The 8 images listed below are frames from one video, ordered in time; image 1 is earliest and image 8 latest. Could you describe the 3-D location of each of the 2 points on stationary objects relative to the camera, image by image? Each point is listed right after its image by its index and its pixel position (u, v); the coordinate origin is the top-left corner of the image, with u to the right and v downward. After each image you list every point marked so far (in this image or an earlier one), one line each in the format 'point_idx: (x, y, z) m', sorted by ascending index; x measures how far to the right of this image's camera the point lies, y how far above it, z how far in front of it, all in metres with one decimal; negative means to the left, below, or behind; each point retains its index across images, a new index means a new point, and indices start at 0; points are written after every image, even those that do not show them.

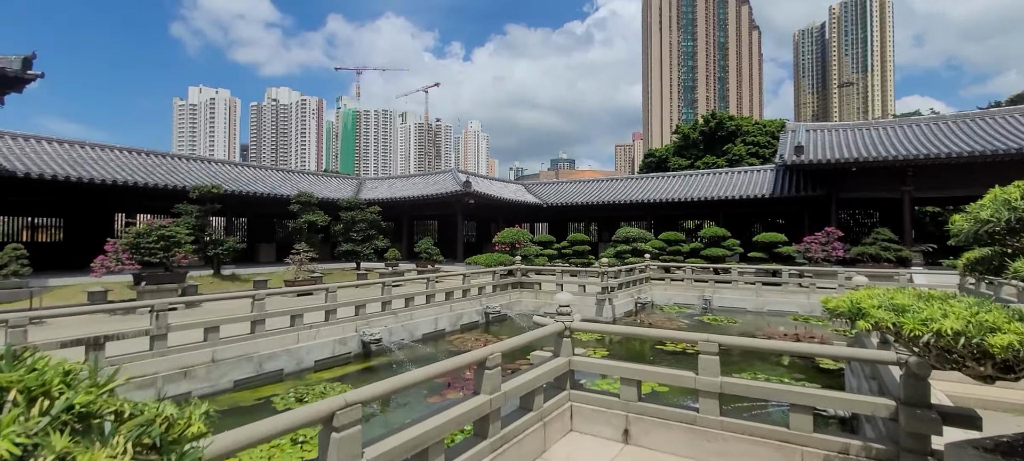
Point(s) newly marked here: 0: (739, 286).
0: (+7.1, -1.7, +15.0) m
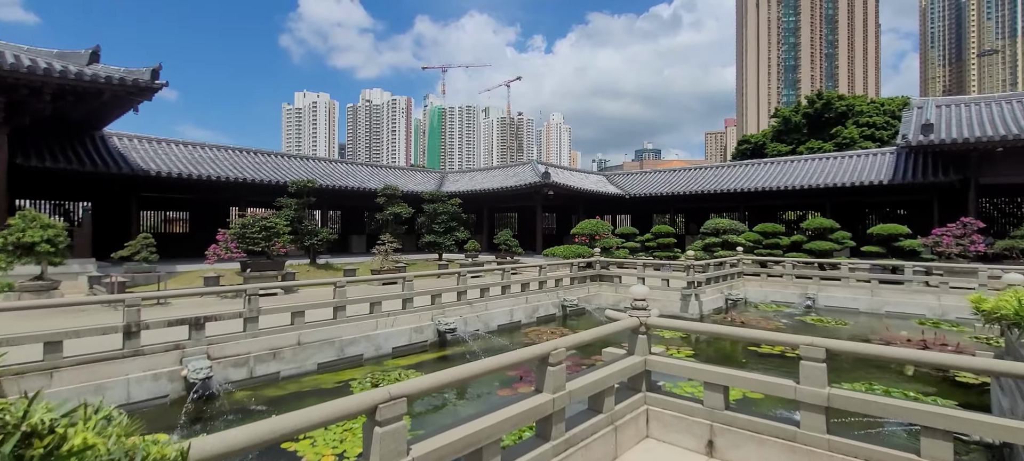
0: (+9.4, -1.5, +13.3) m
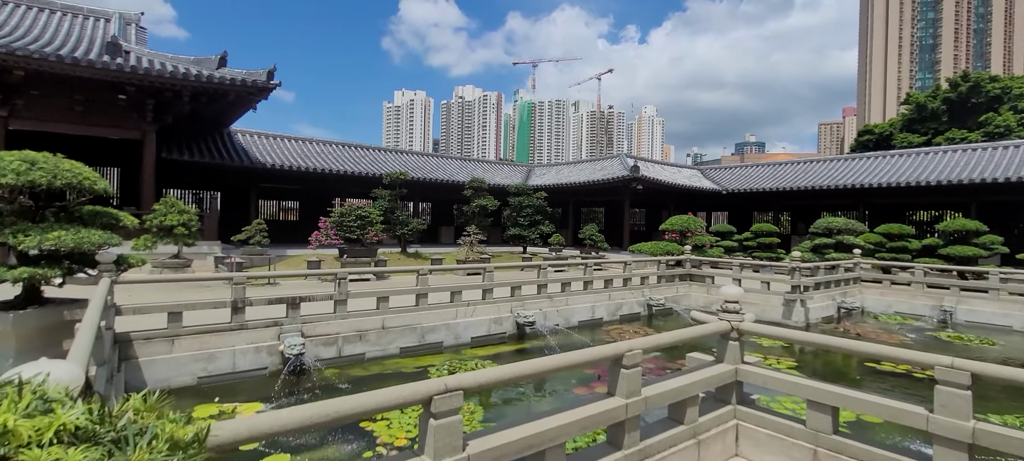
0: (+11.4, -1.6, +11.3) m
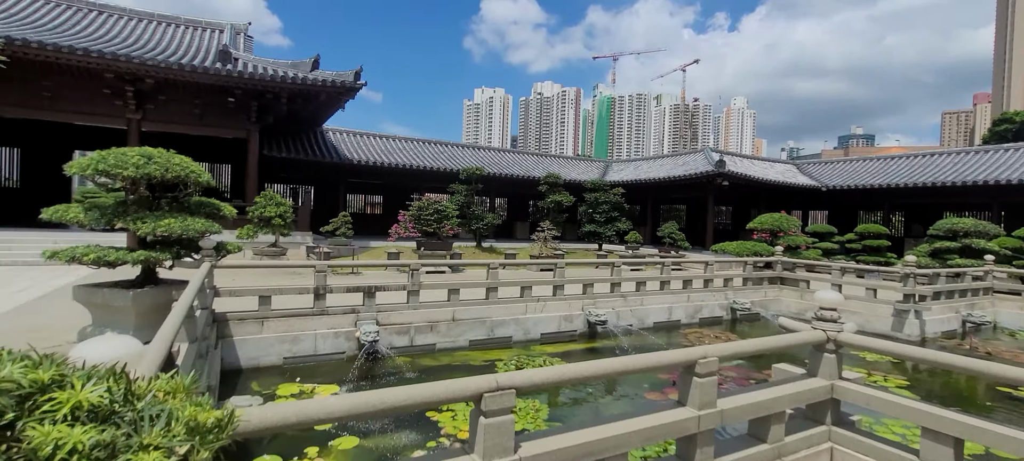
0: (+13.0, -1.7, +9.2) m
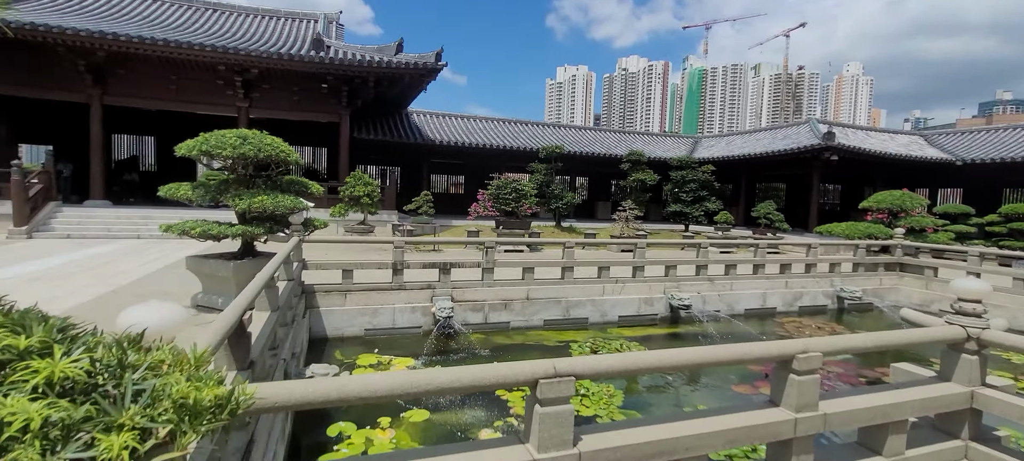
0: (+14.2, -1.4, +6.7) m
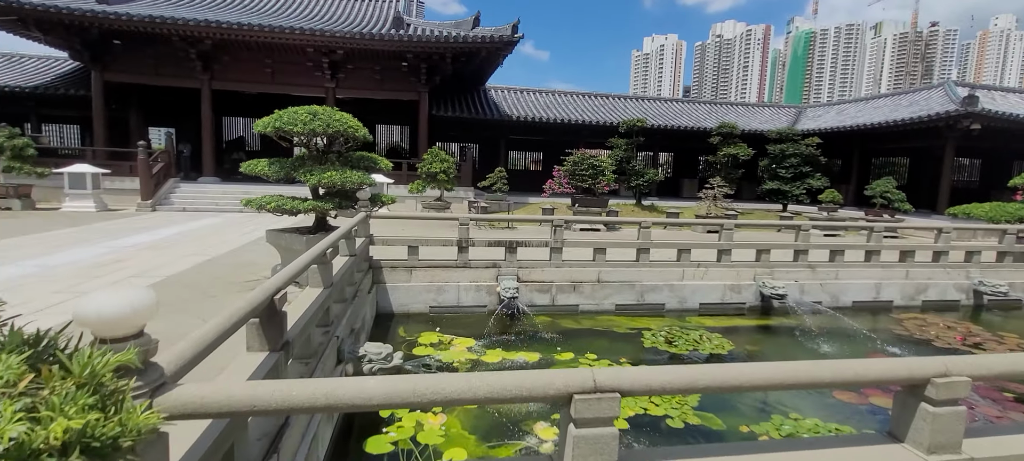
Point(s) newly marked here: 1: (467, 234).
0: (+14.9, -1.4, +4.0) m
1: (-0.6, 0.0, +6.8) m
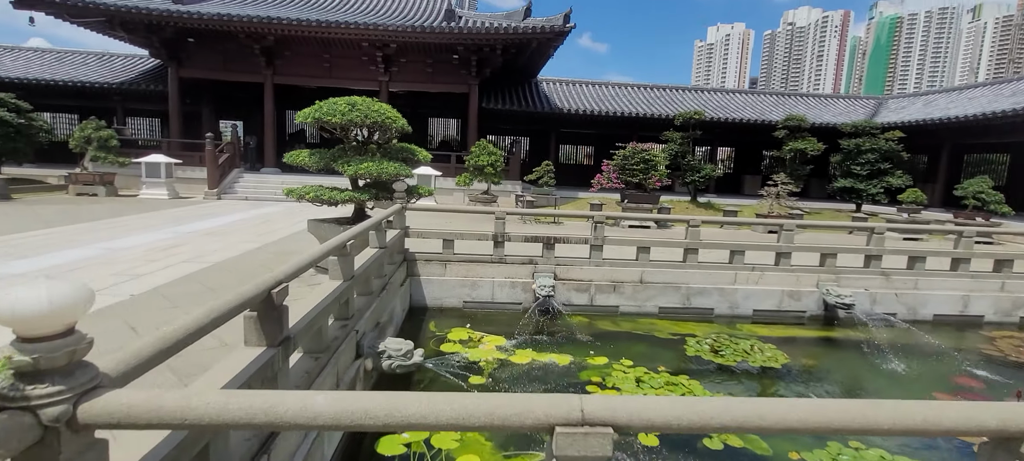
0: (+15.0, -1.7, +2.1) m
1: (-0.1, 0.0, +6.6) m
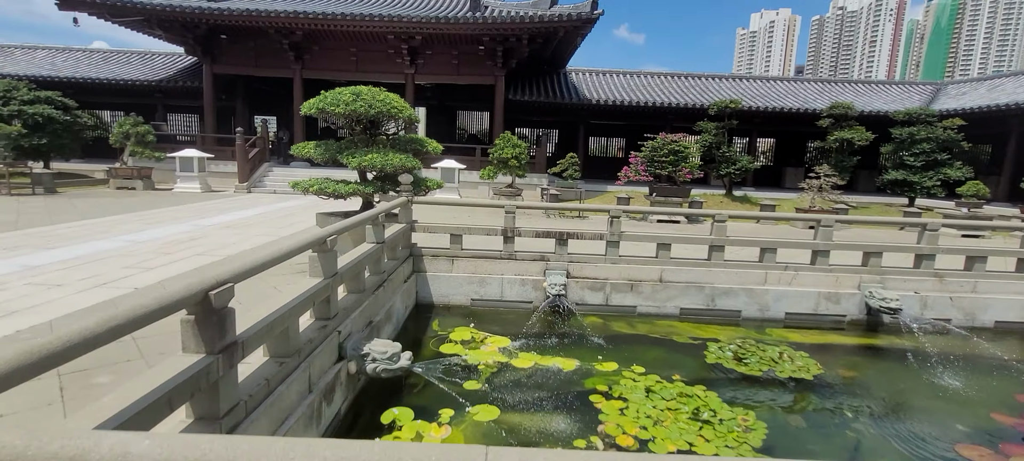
0: (+14.7, -1.8, +0.8) m
1: (0.0, +0.1, +6.3) m
